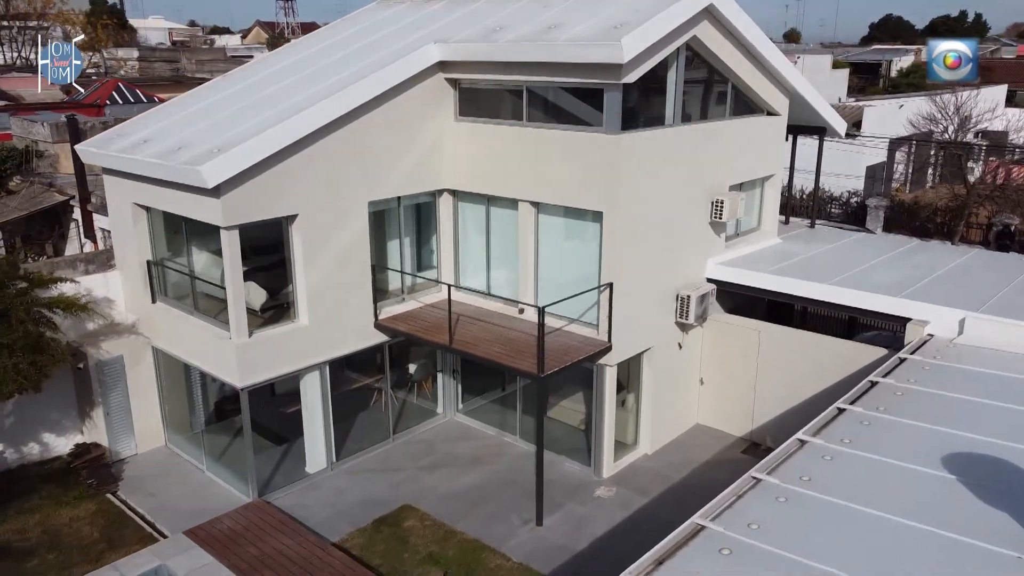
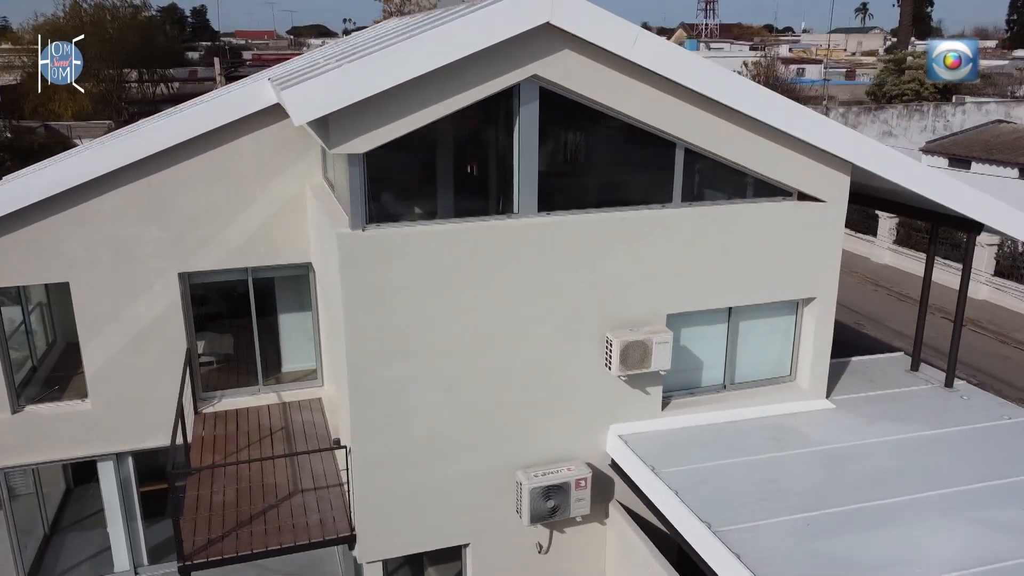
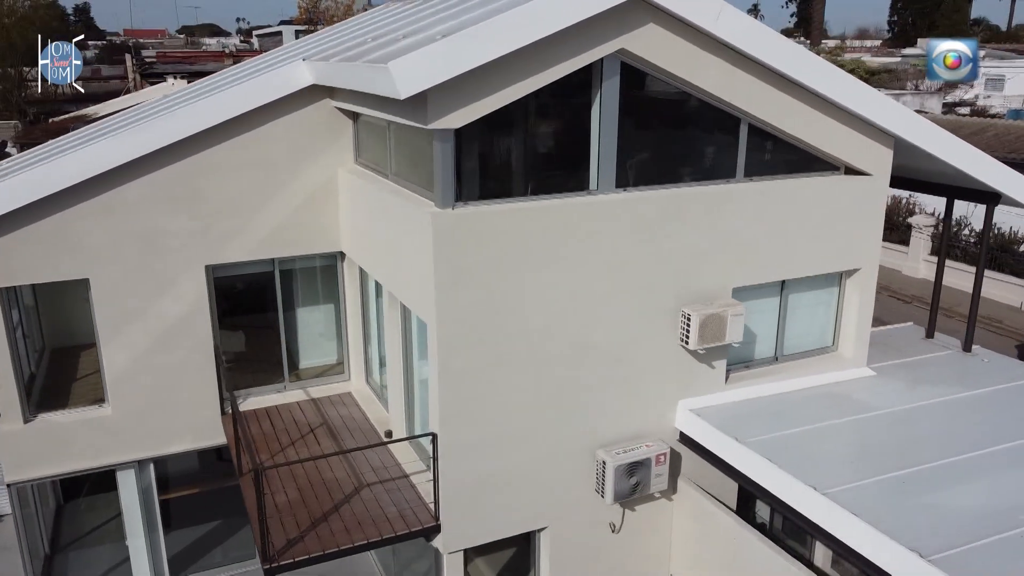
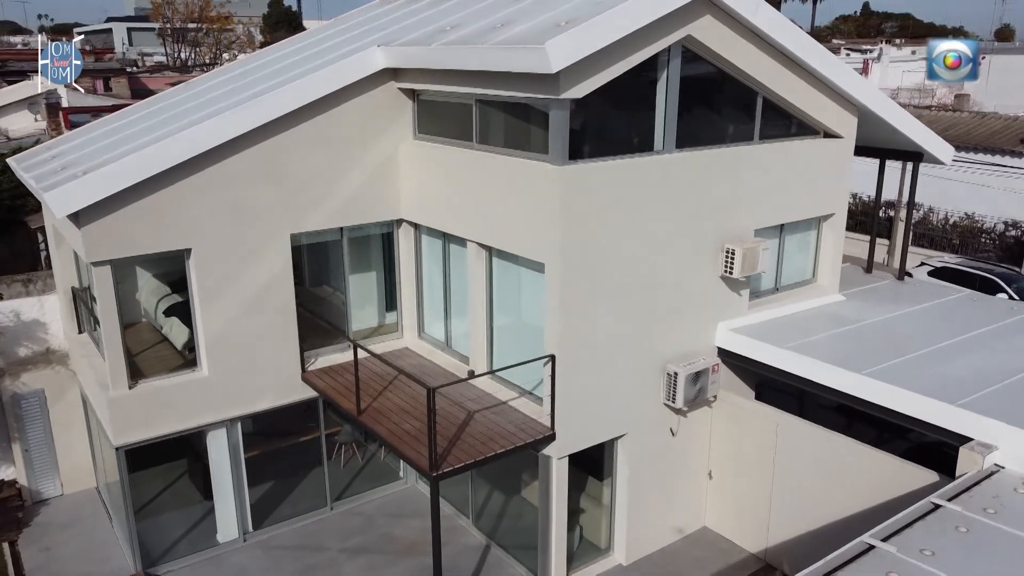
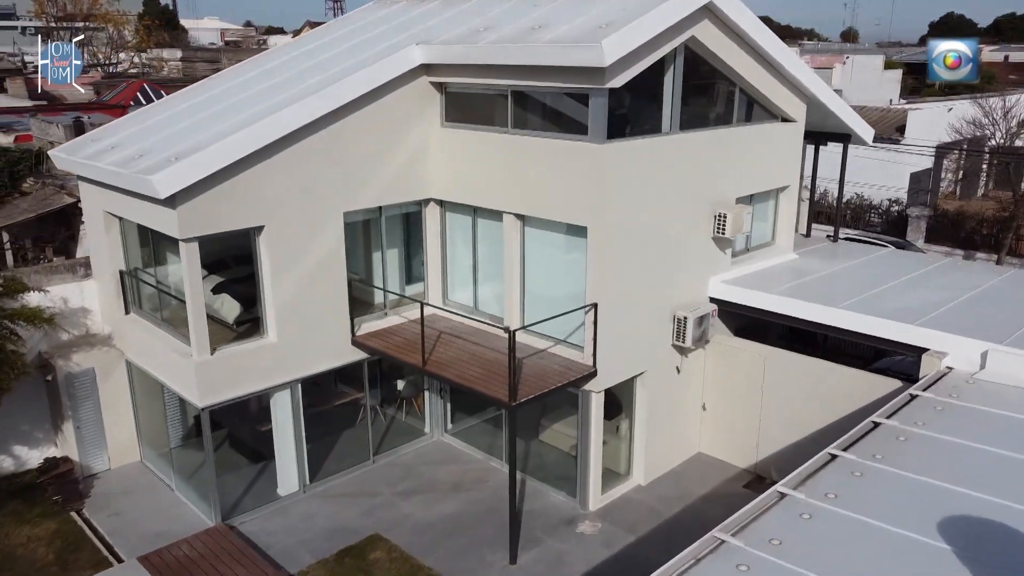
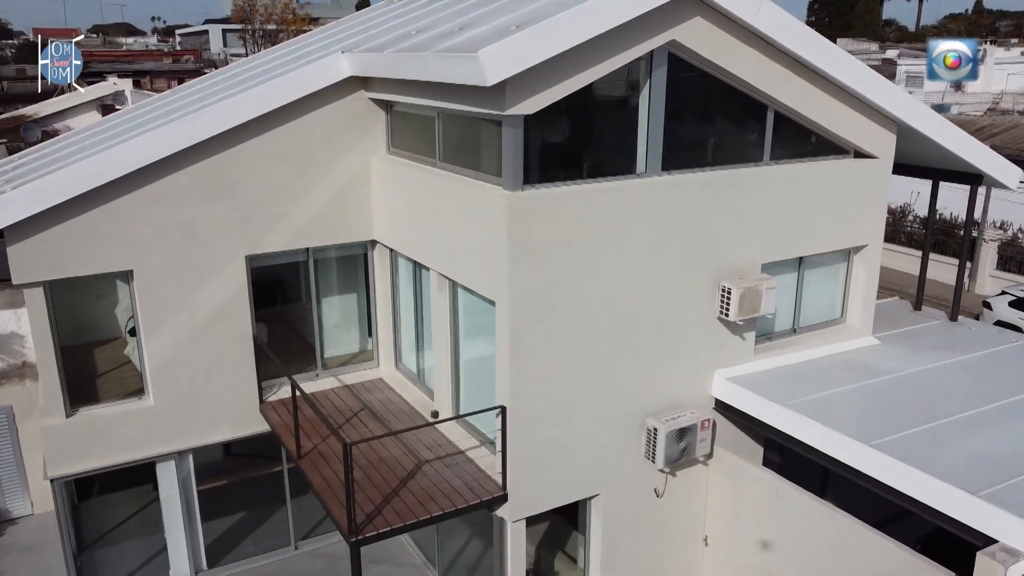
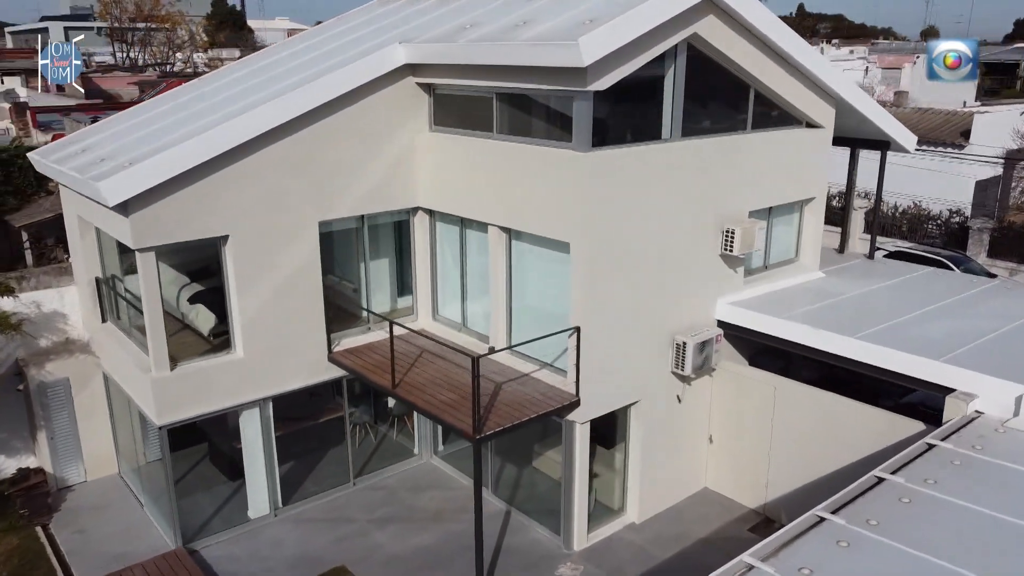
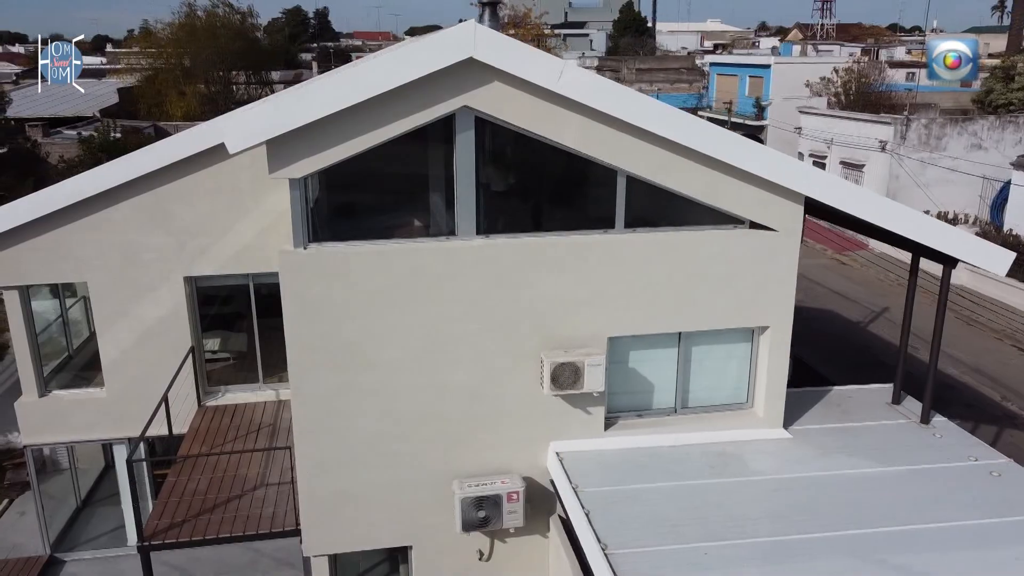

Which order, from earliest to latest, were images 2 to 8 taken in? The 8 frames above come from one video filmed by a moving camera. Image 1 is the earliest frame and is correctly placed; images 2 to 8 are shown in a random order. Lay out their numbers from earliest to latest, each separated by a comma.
5, 7, 4, 6, 3, 2, 8
